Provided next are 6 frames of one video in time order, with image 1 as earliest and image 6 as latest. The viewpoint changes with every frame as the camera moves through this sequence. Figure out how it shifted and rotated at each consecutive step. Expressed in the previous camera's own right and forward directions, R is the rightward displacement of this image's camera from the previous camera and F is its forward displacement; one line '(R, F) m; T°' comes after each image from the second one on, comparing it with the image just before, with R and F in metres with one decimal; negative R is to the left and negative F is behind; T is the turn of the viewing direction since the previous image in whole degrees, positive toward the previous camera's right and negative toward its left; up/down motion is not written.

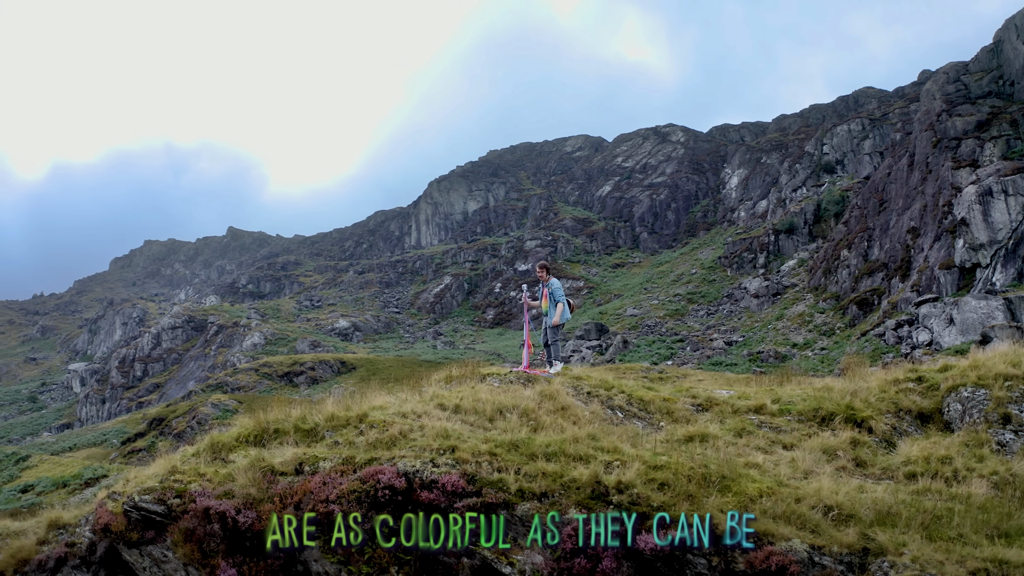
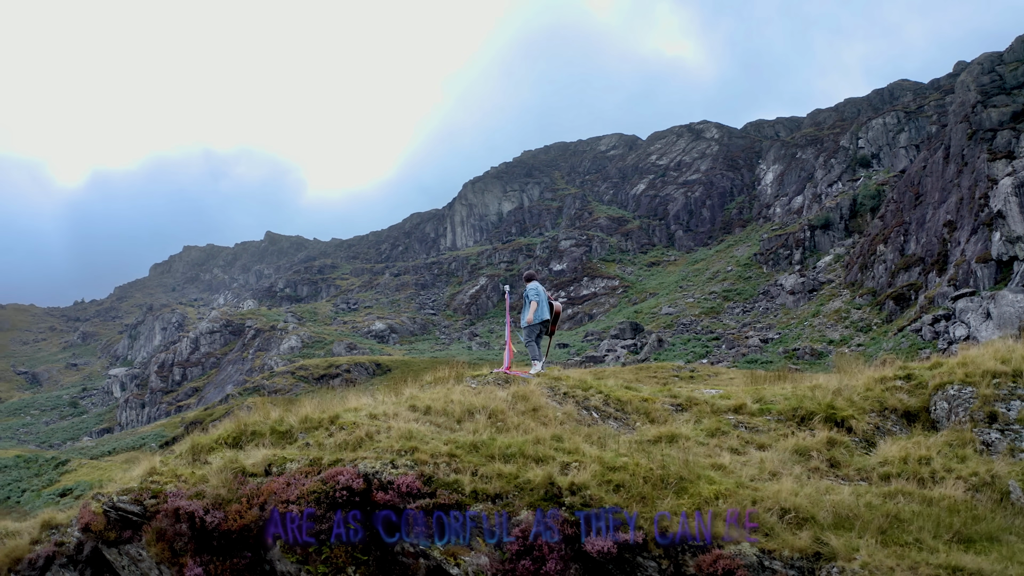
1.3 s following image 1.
(+0.8, 0.0) m; -3°
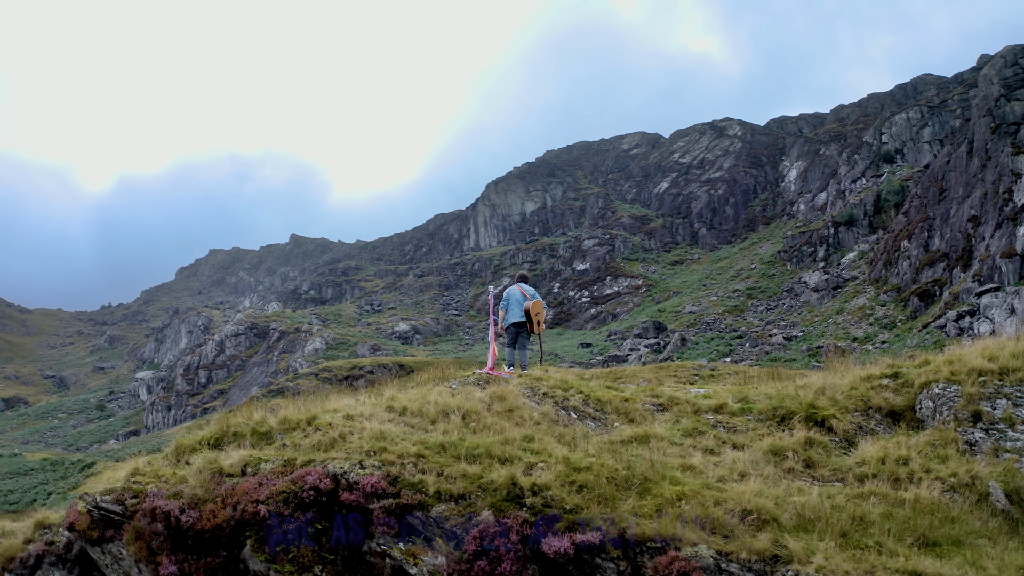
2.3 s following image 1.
(+0.6, 0.0) m; -2°
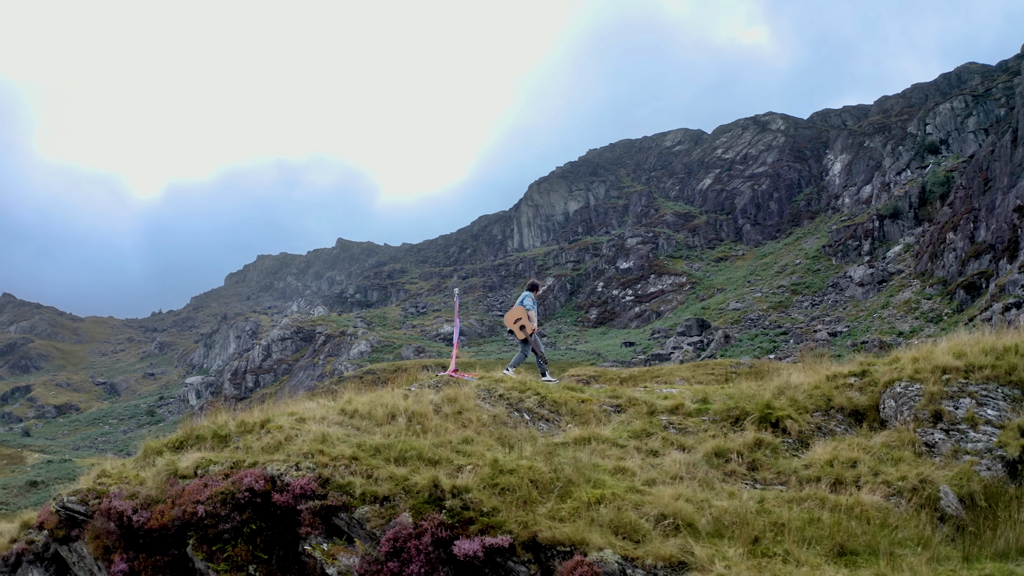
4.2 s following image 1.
(+1.3, +0.1) m; -3°
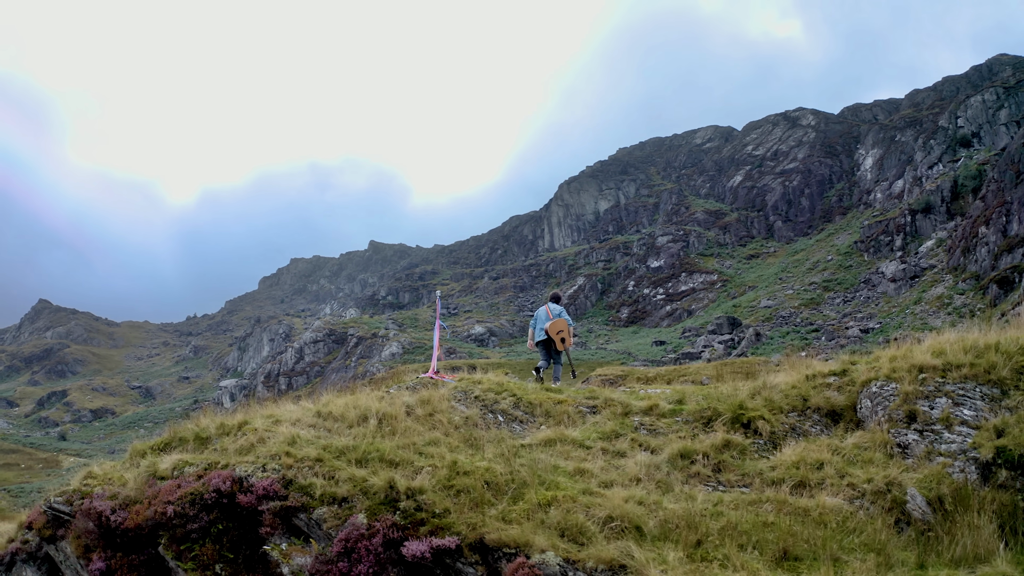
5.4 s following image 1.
(+0.8, 0.0) m; -2°
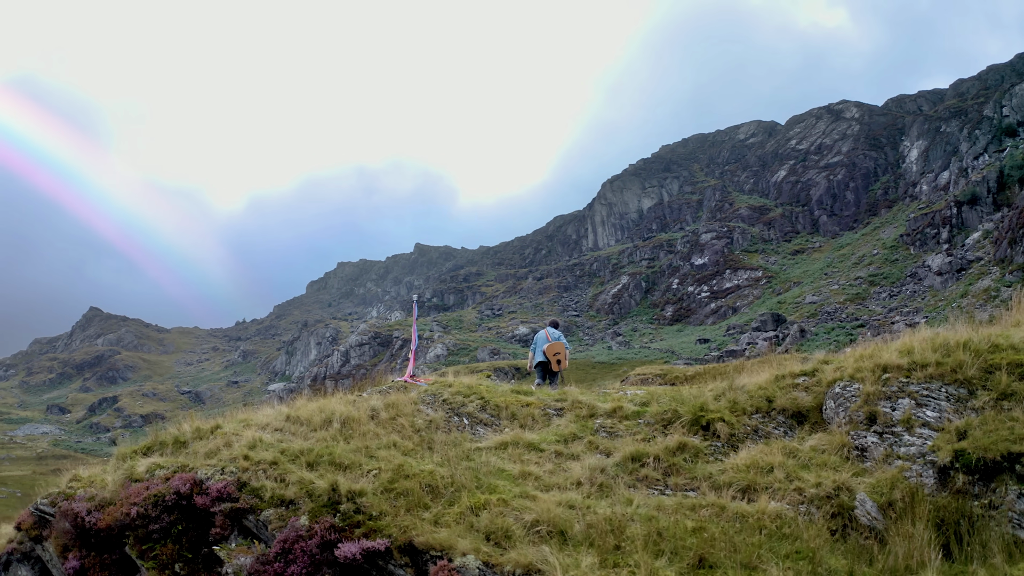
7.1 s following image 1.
(+1.0, 0.0) m; -3°
